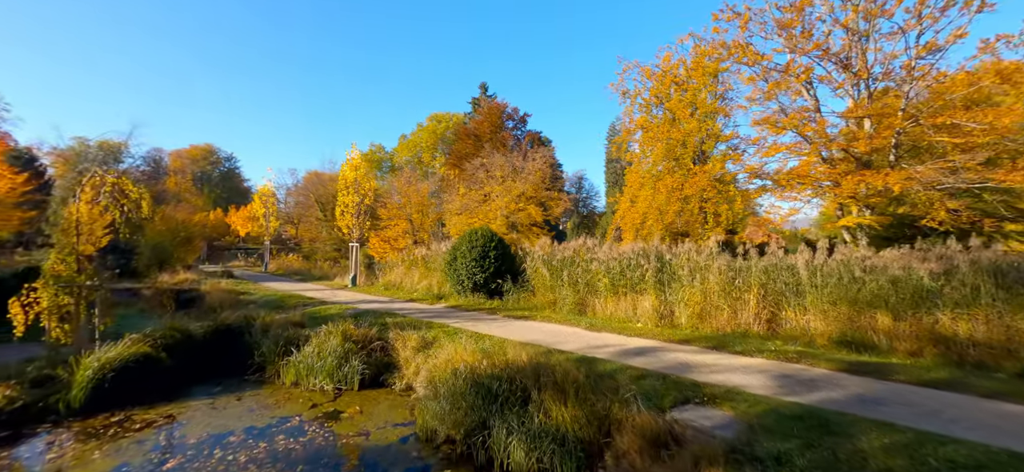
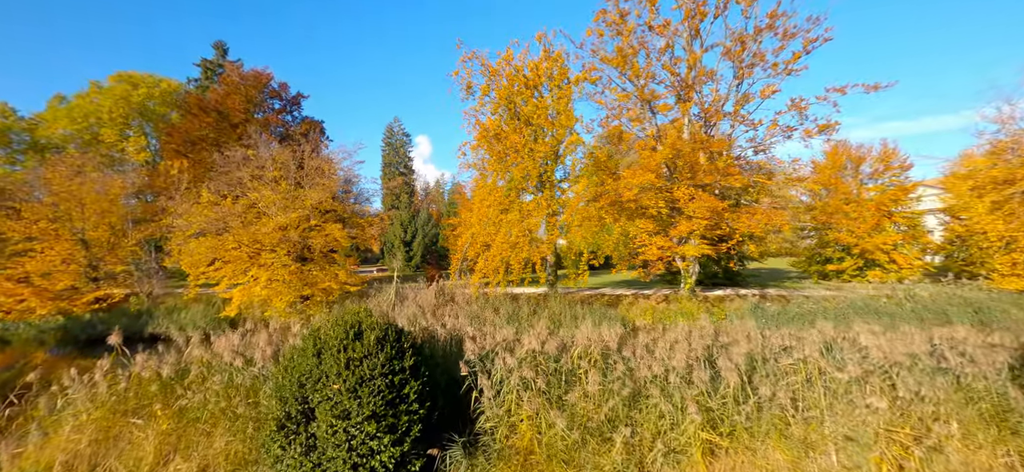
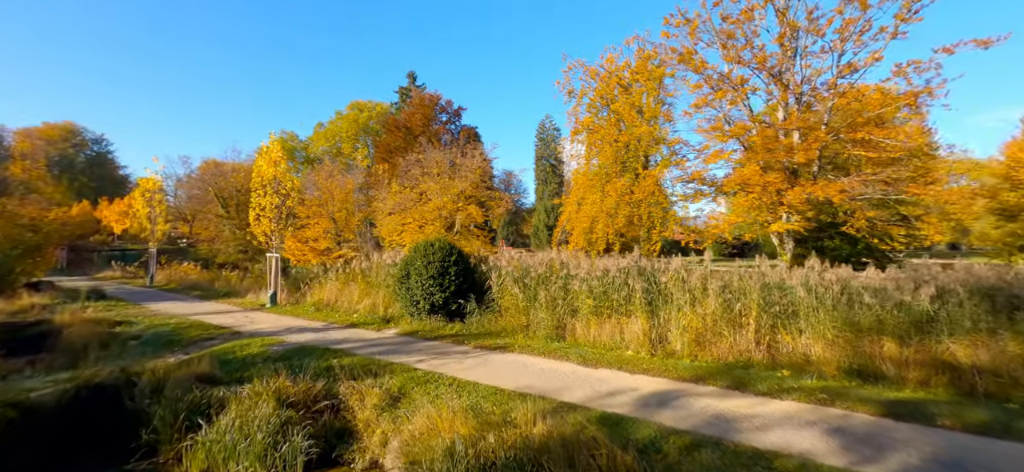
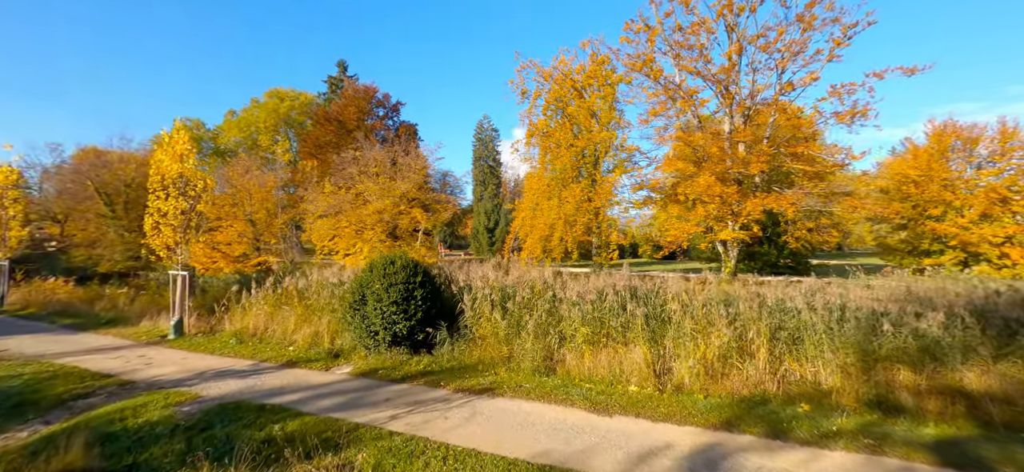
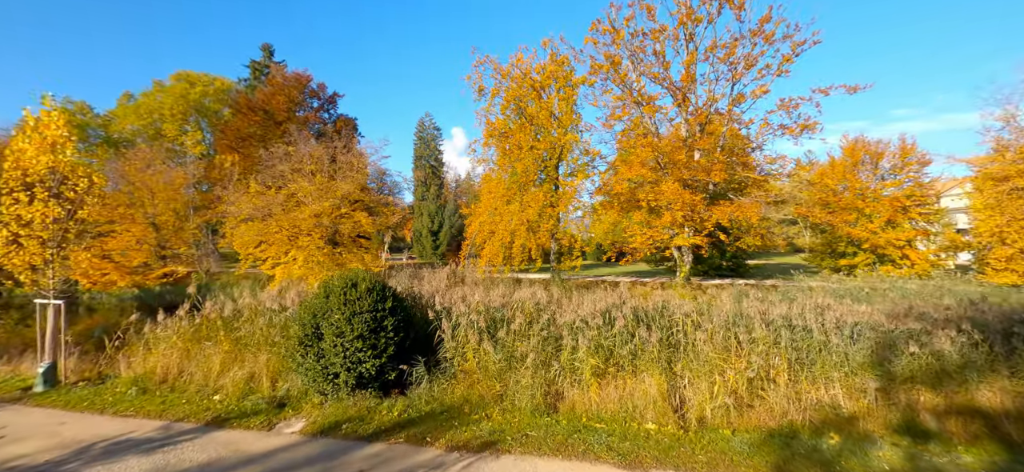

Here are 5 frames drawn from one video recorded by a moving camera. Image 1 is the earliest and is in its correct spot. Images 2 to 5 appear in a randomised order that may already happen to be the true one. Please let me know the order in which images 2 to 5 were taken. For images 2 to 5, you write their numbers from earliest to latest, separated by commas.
3, 4, 5, 2
